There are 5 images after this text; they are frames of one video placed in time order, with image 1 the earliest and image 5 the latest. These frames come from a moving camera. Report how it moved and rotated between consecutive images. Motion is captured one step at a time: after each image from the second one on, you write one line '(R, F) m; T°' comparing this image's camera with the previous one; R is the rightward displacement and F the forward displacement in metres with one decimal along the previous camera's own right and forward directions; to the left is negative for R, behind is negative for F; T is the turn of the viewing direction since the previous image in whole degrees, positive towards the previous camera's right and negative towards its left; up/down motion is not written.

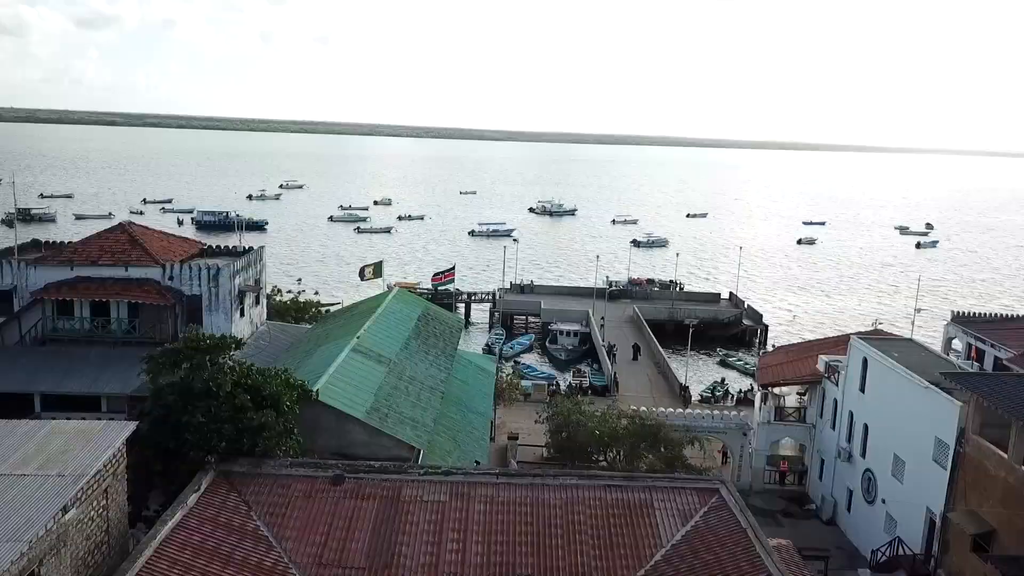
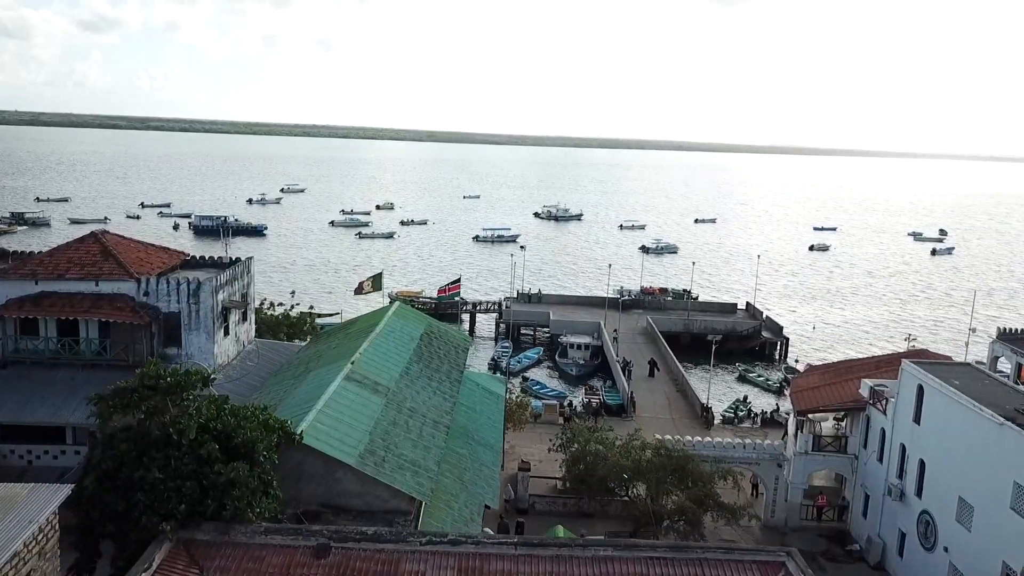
(-0.3, +3.3) m; 0°
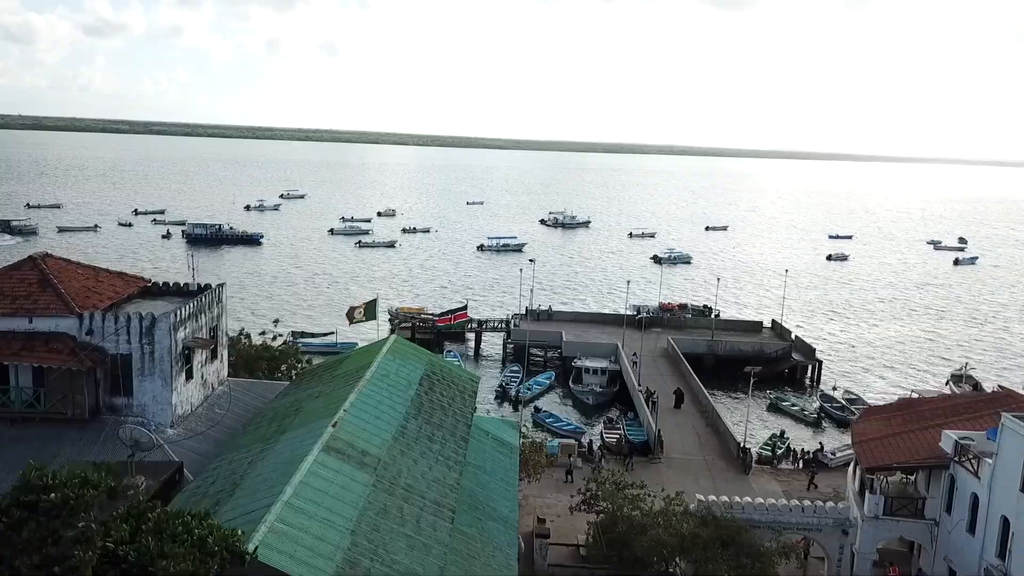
(-0.4, +5.1) m; 0°
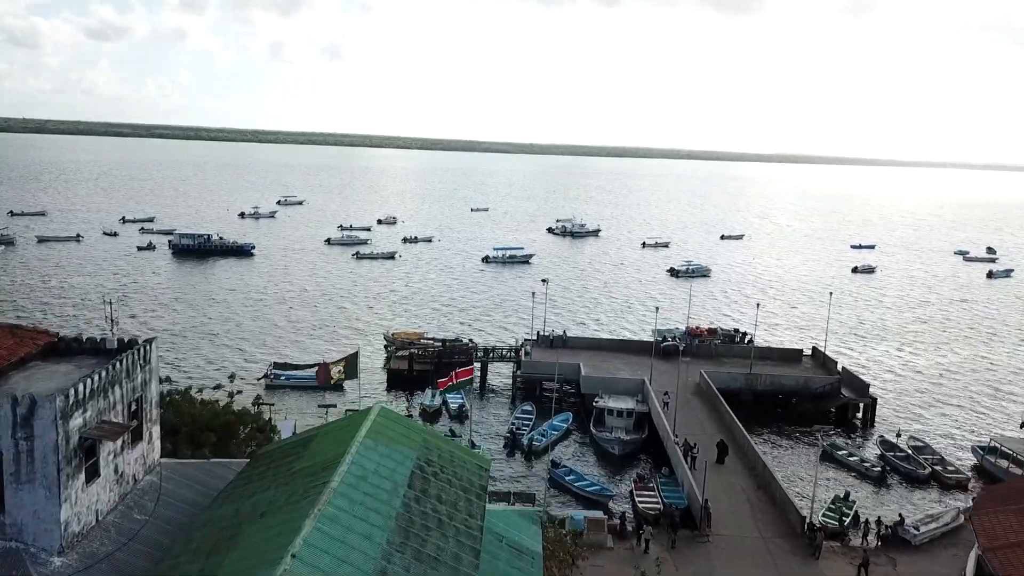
(-0.4, +7.4) m; 0°
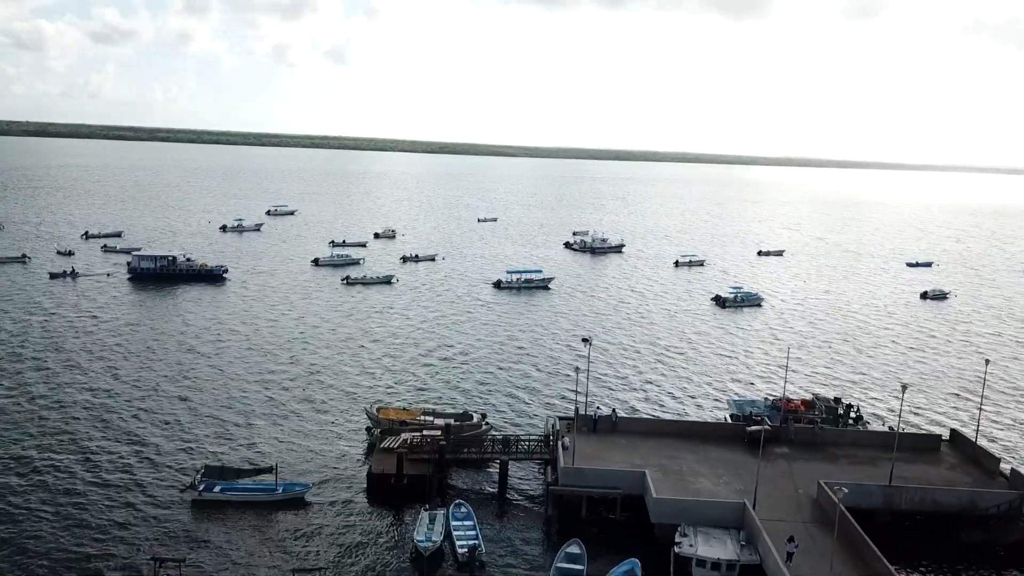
(-1.1, +16.8) m; 0°
